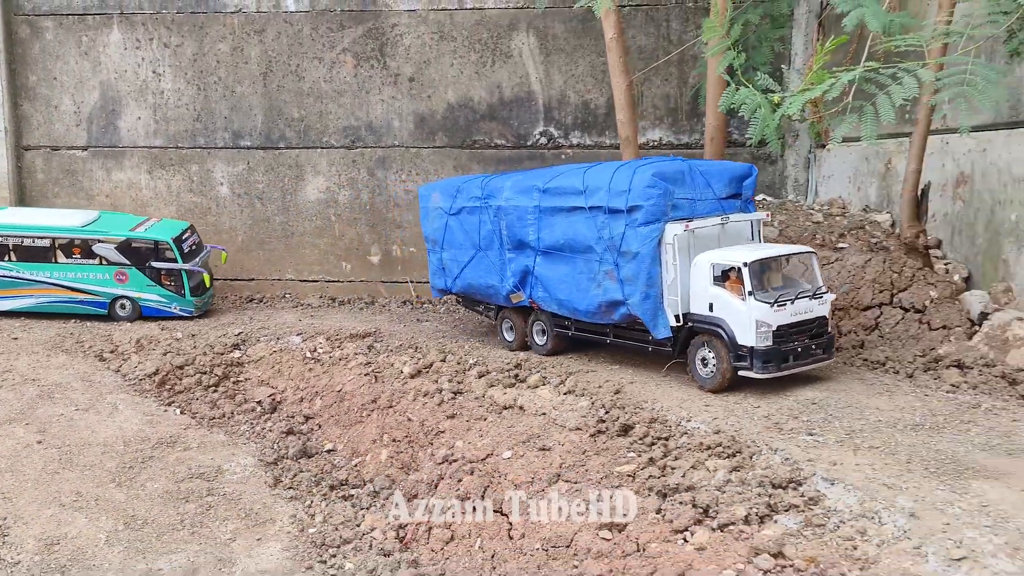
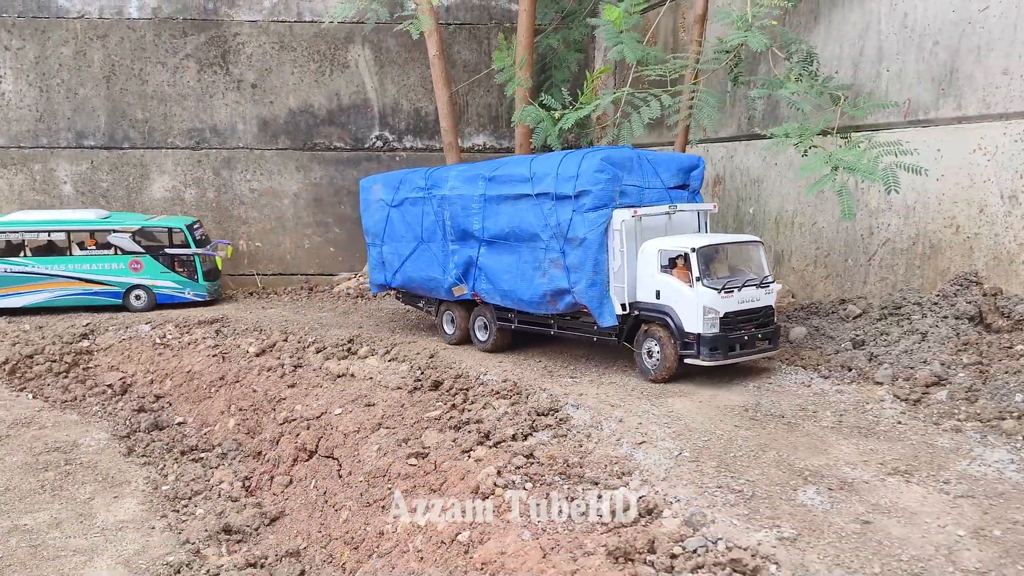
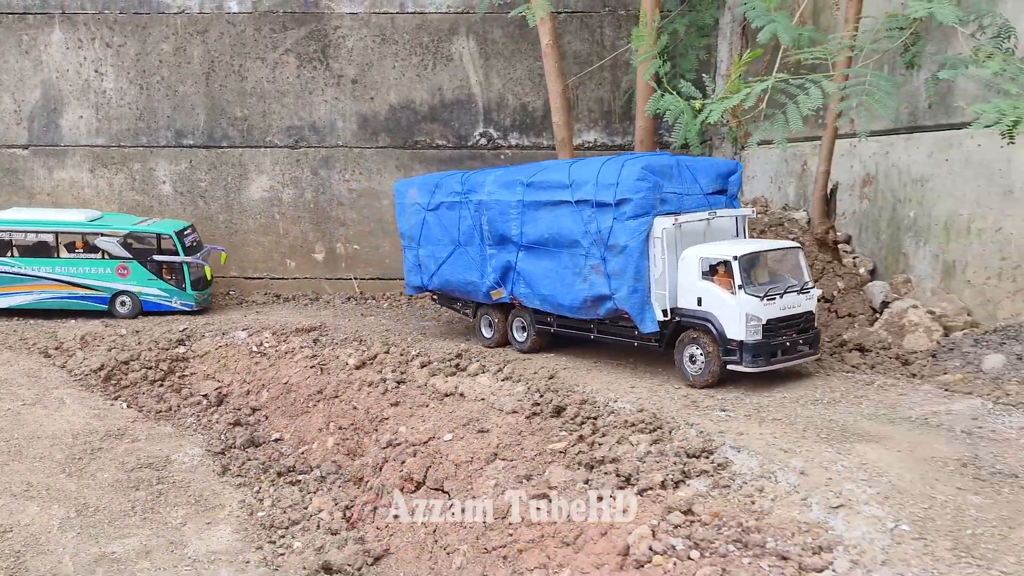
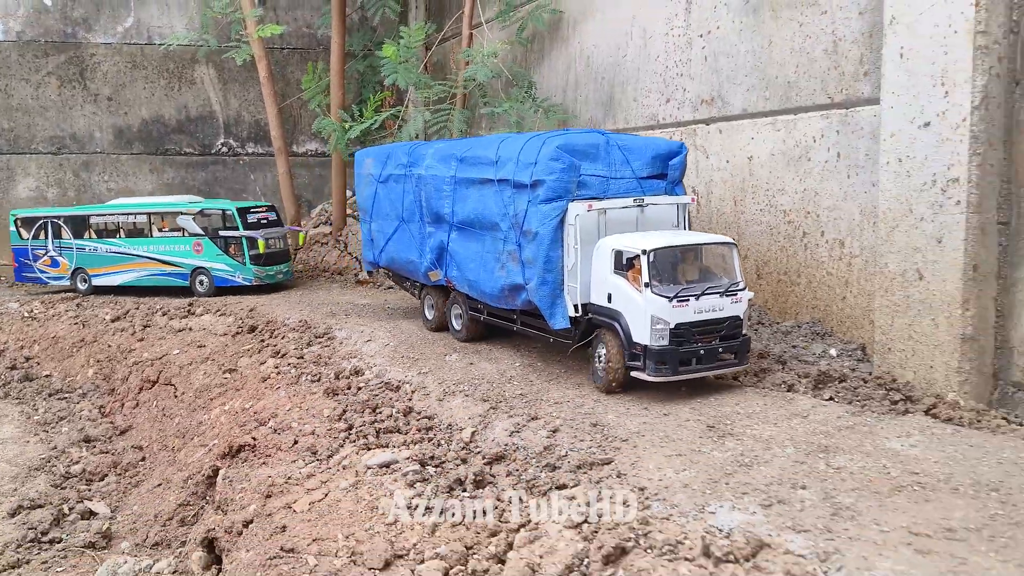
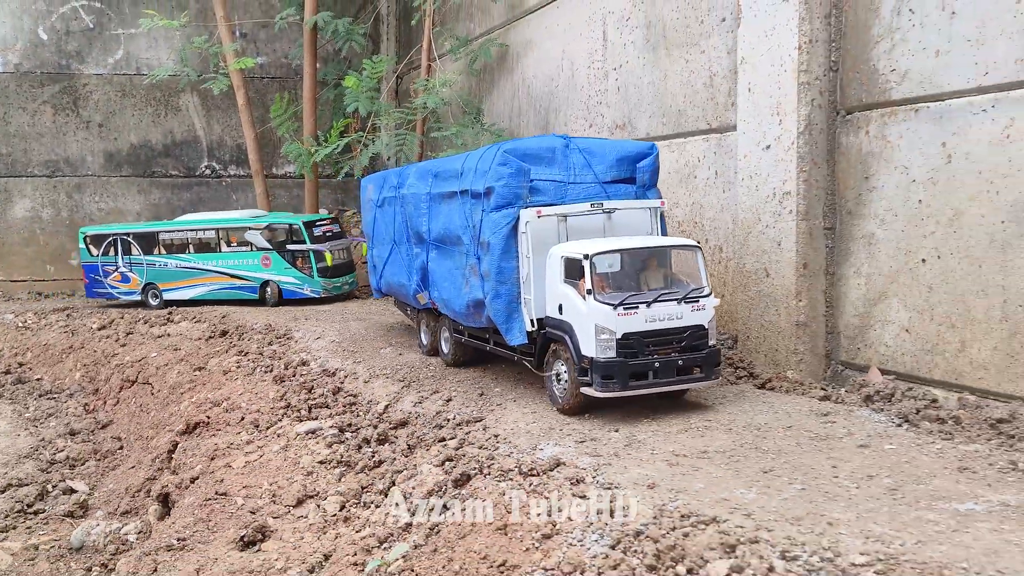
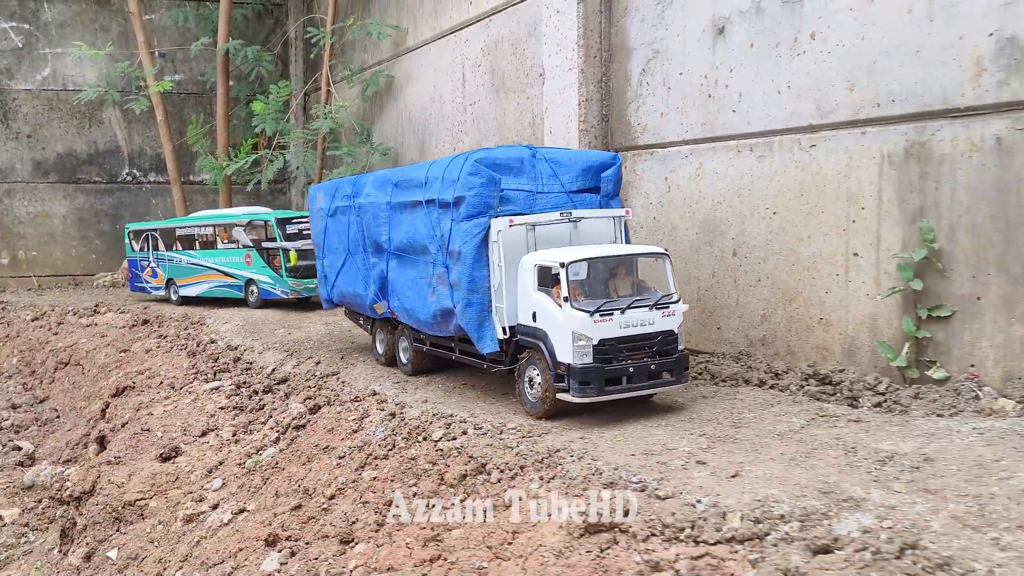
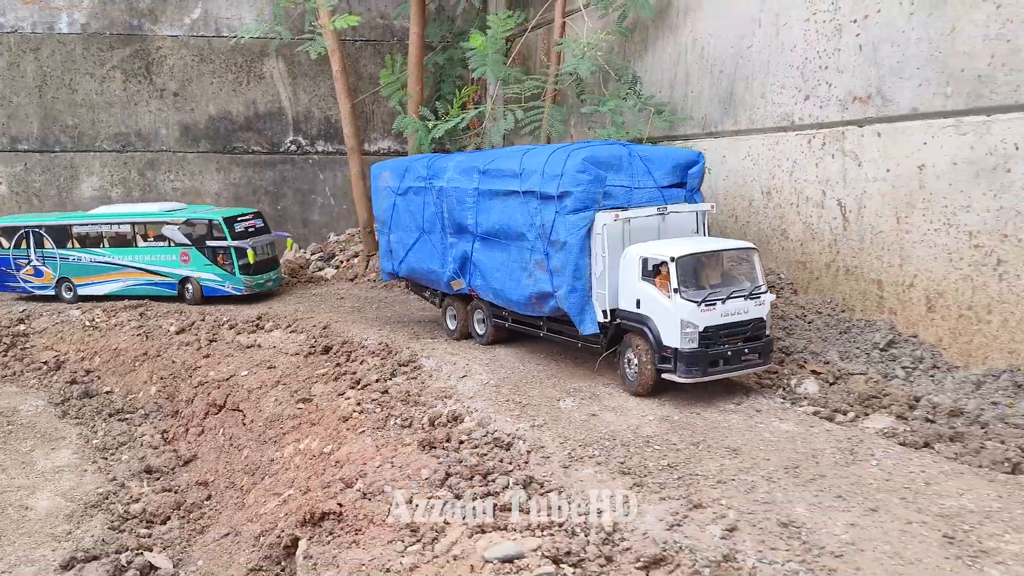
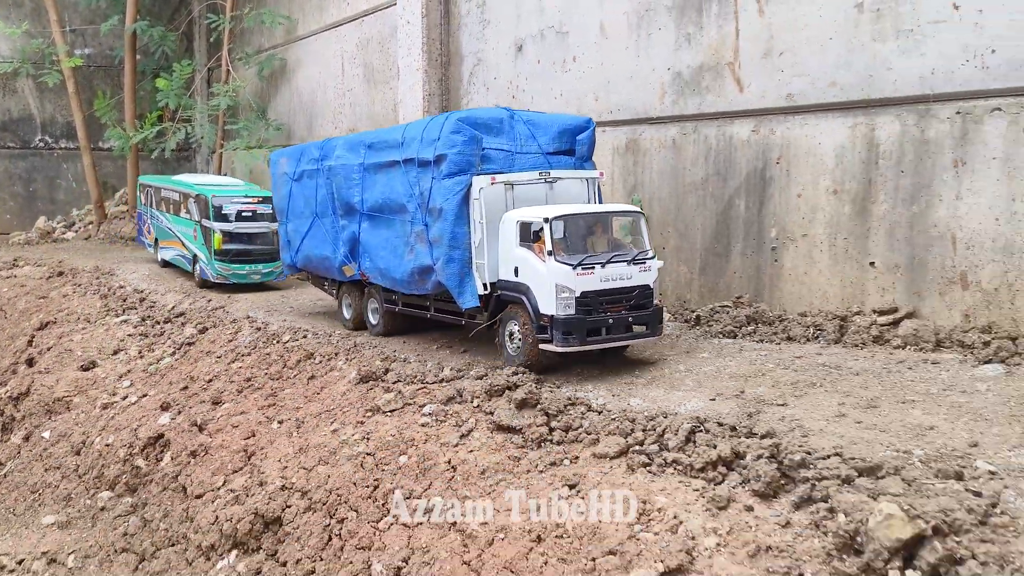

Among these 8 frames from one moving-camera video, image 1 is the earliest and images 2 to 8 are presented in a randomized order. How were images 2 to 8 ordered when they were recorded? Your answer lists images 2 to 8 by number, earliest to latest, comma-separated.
3, 2, 7, 4, 5, 6, 8
